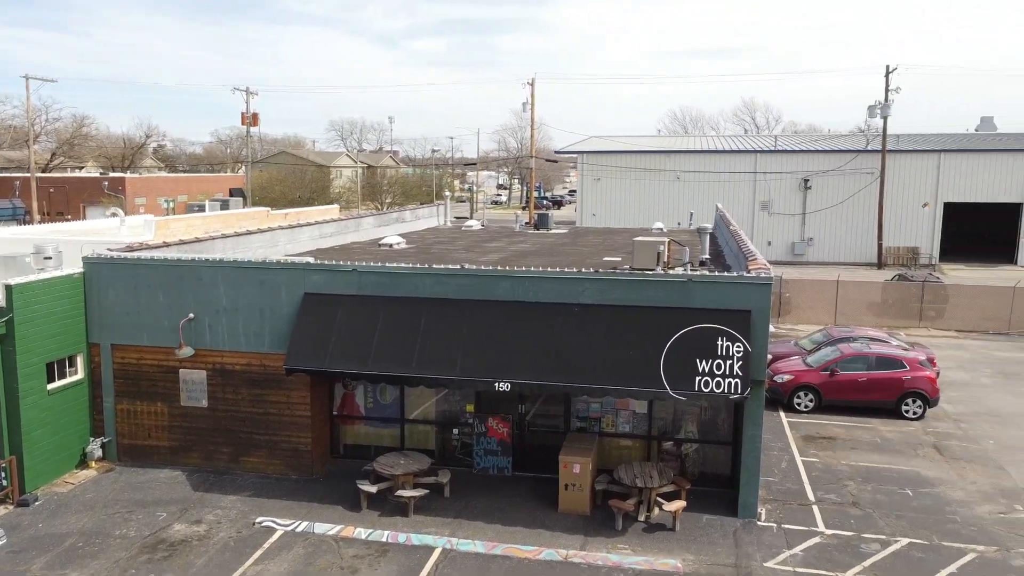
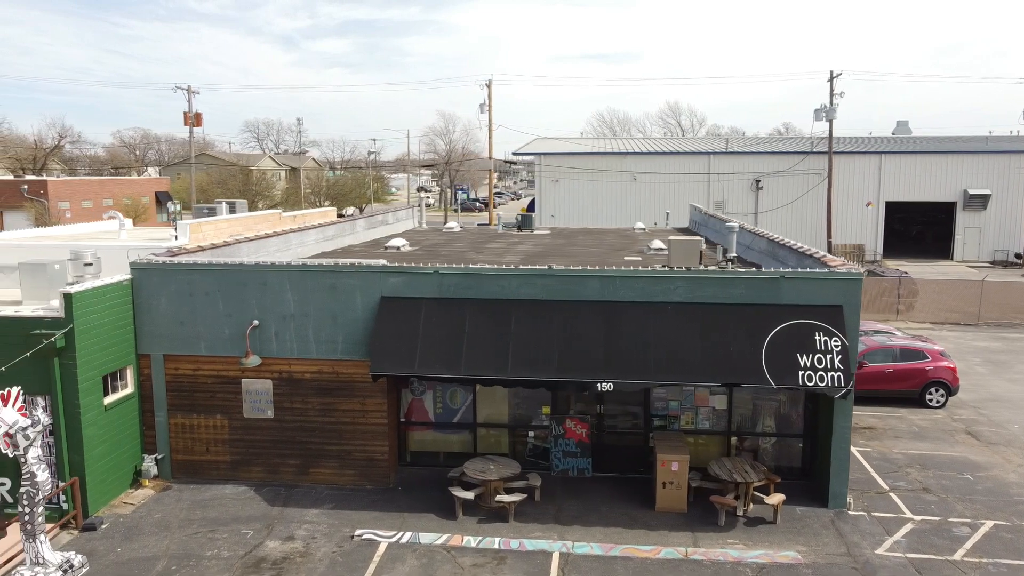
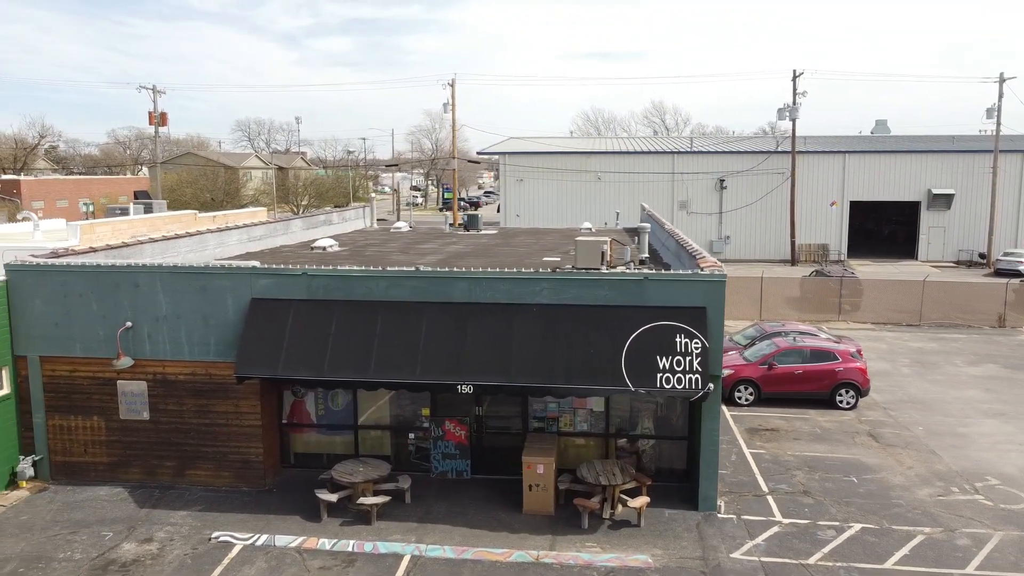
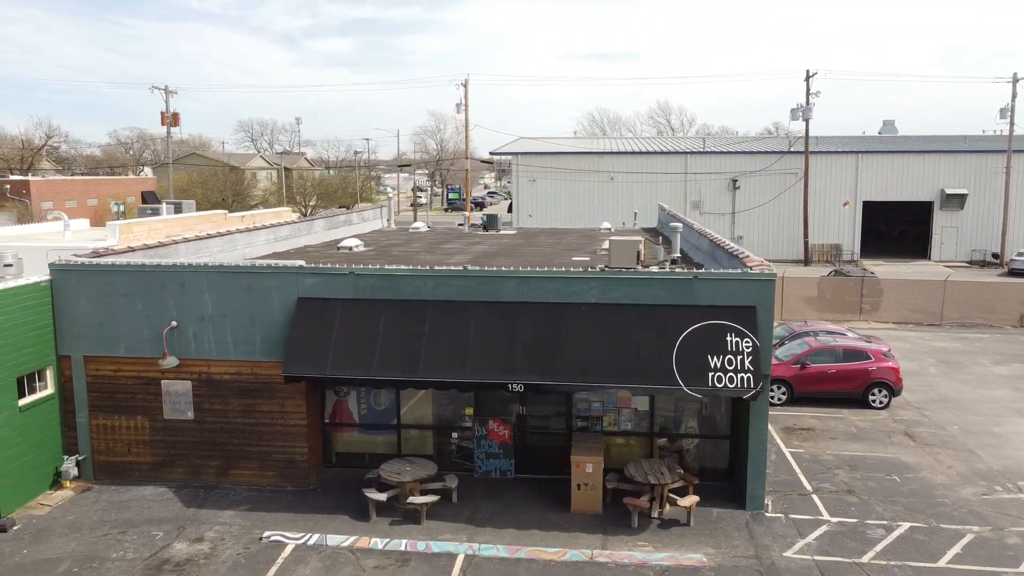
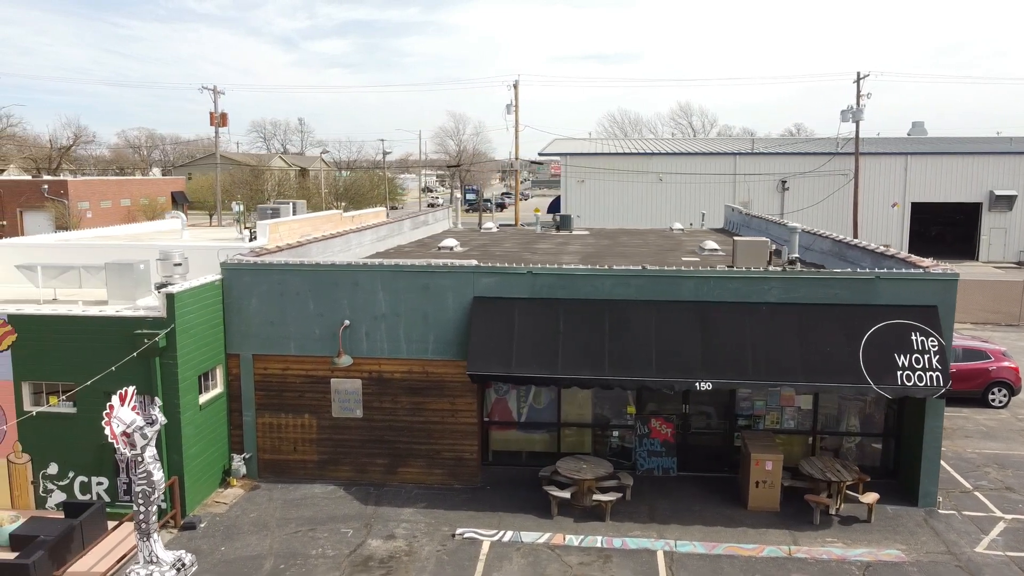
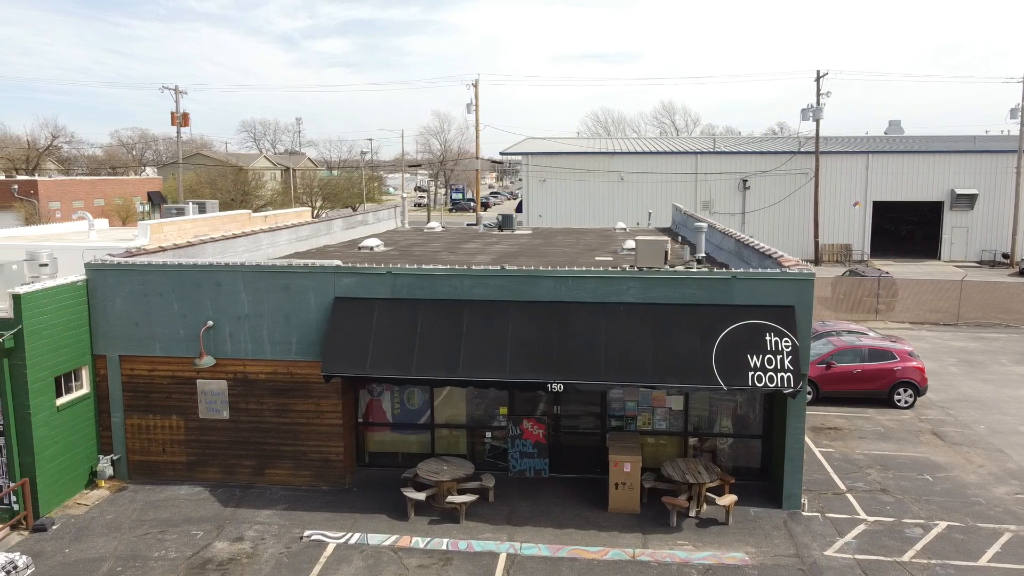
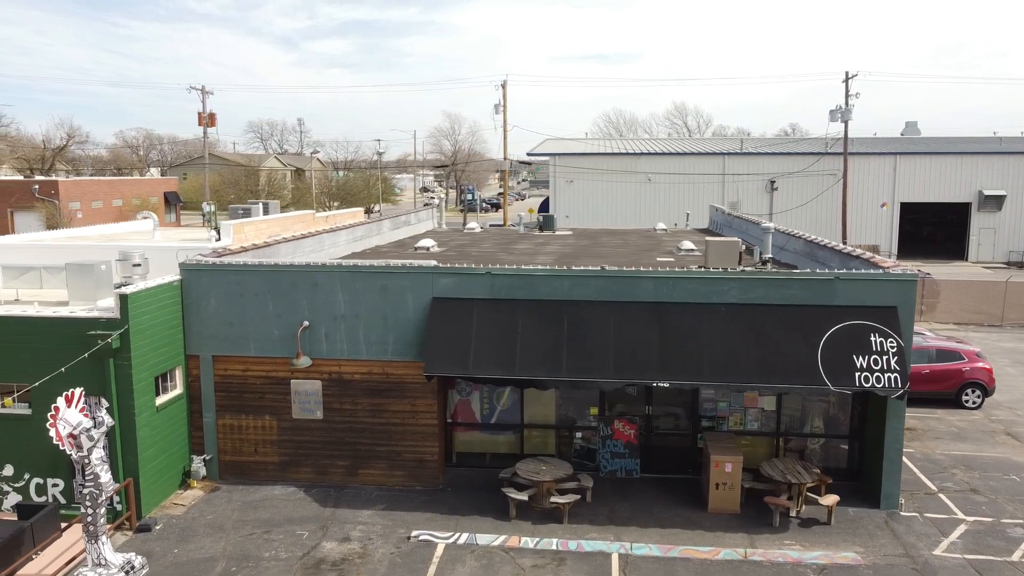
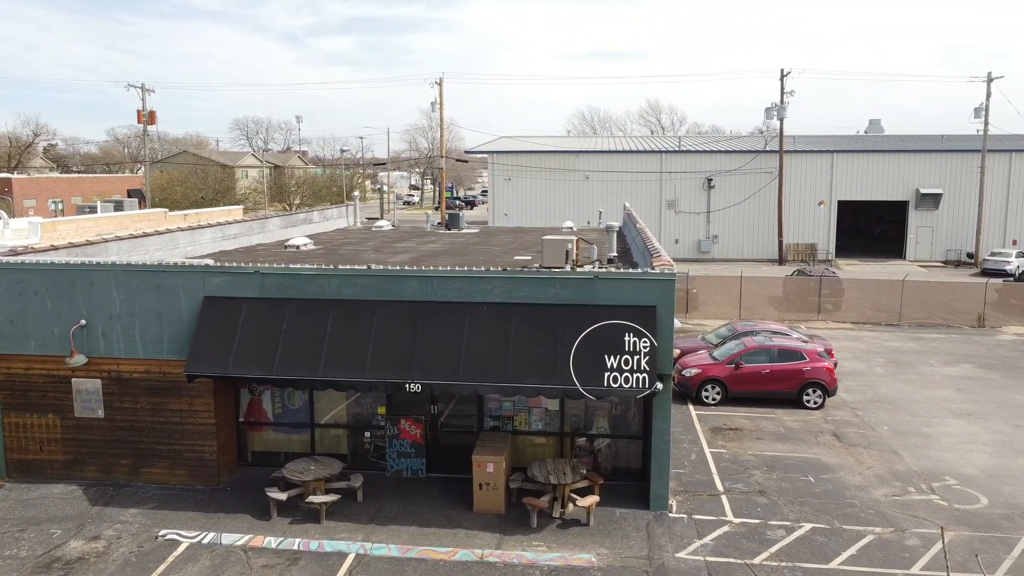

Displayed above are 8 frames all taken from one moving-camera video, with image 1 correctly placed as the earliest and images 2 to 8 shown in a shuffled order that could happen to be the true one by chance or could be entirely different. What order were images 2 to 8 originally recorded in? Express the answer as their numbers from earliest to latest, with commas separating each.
8, 3, 4, 6, 2, 7, 5
